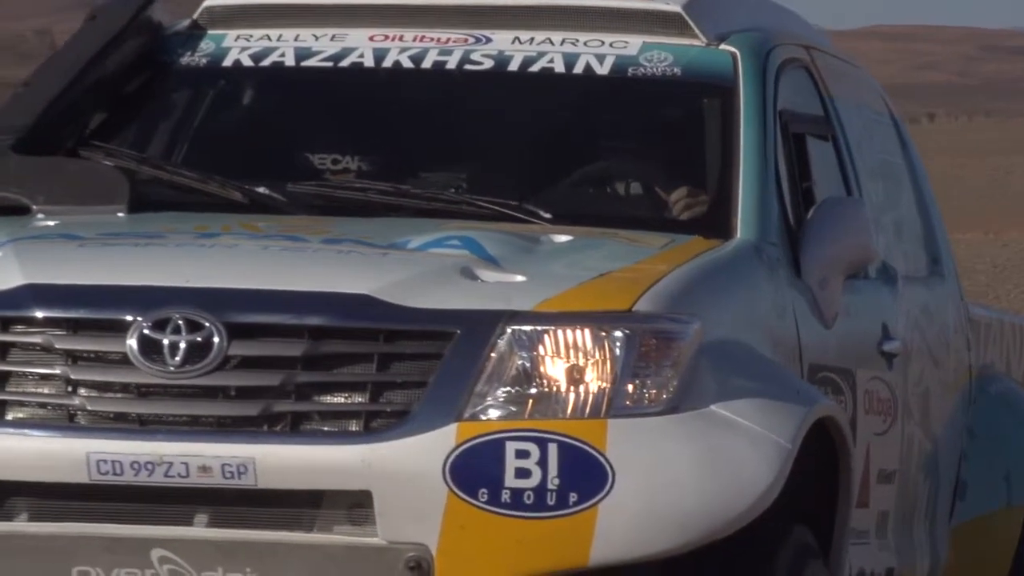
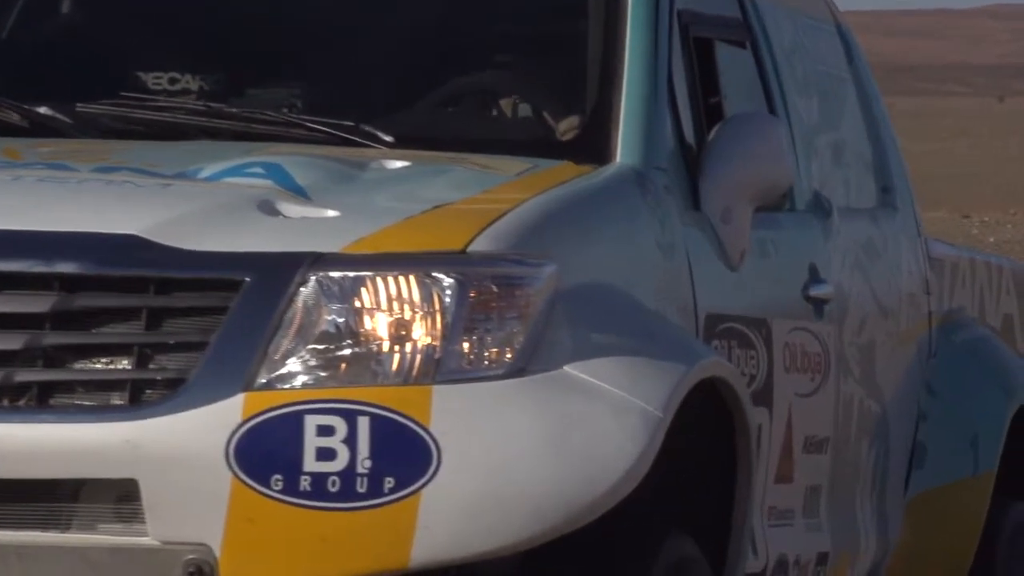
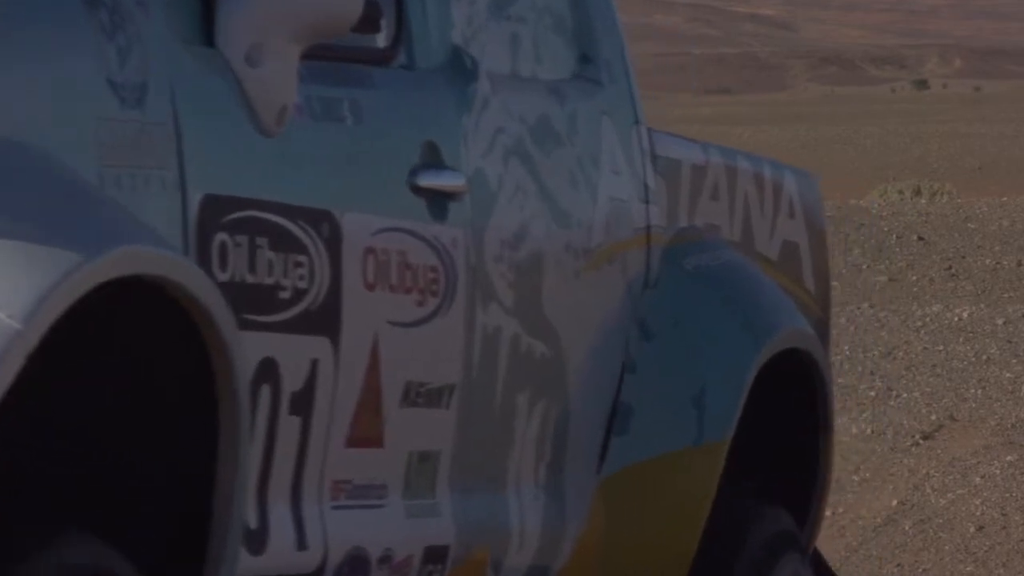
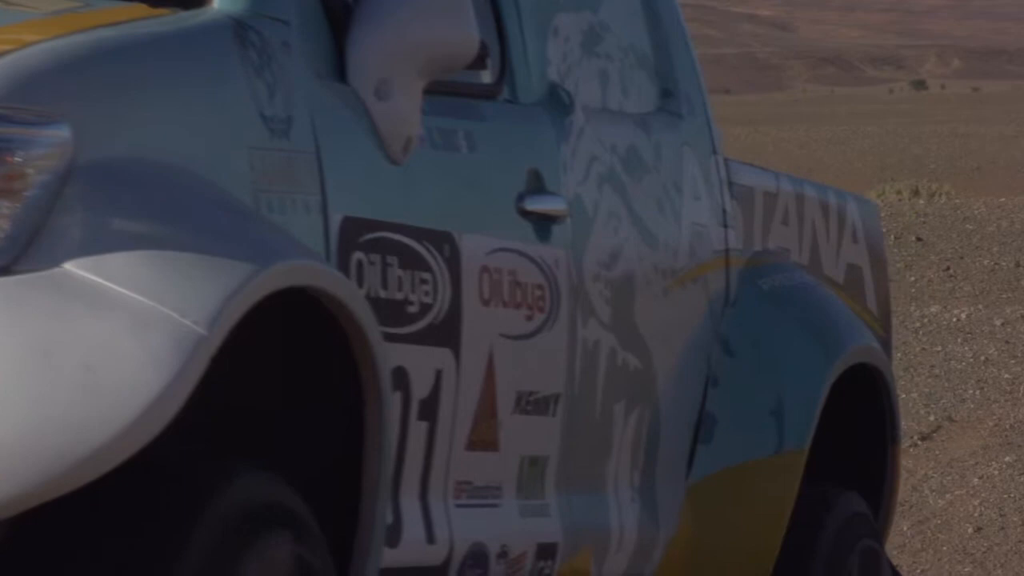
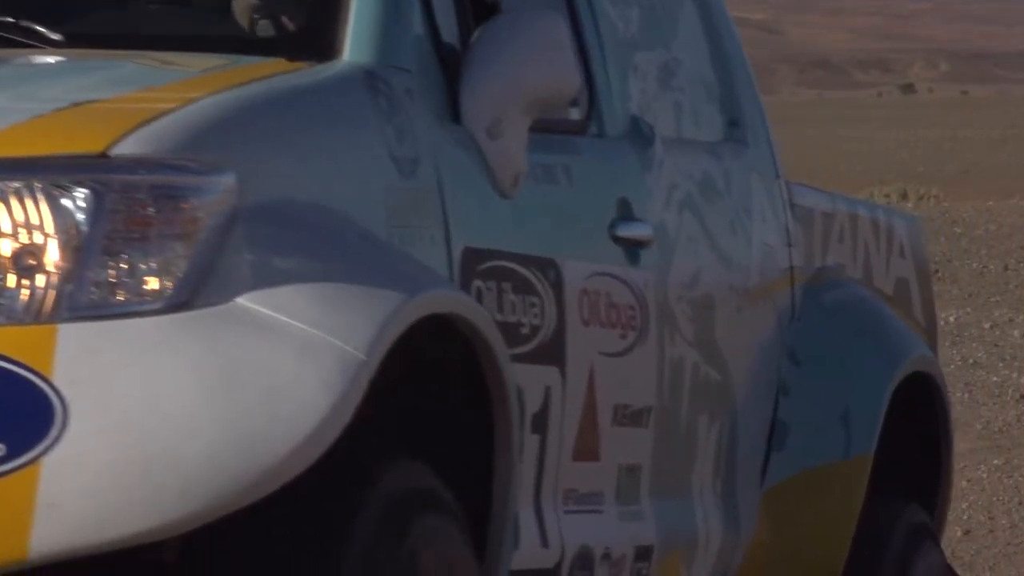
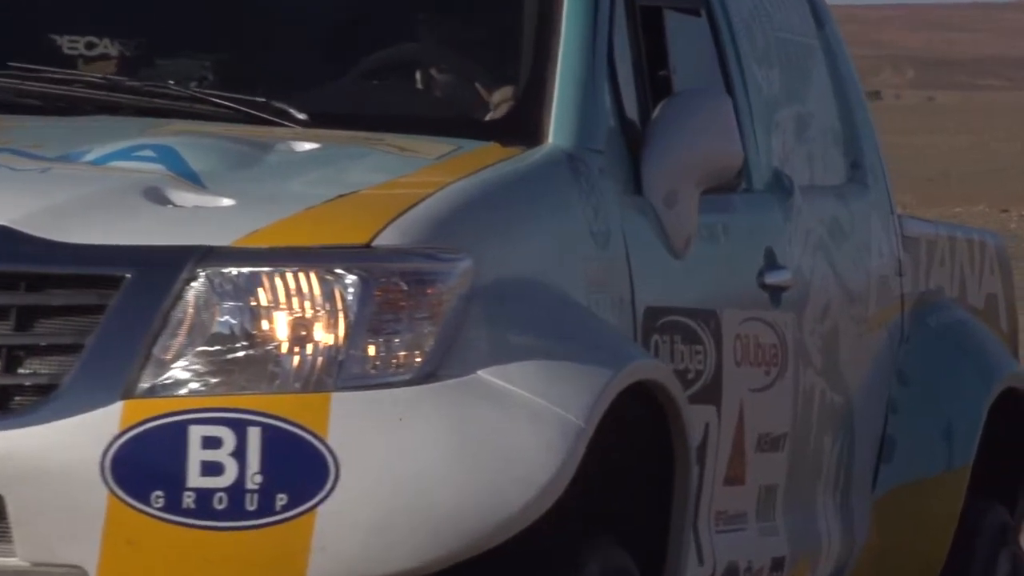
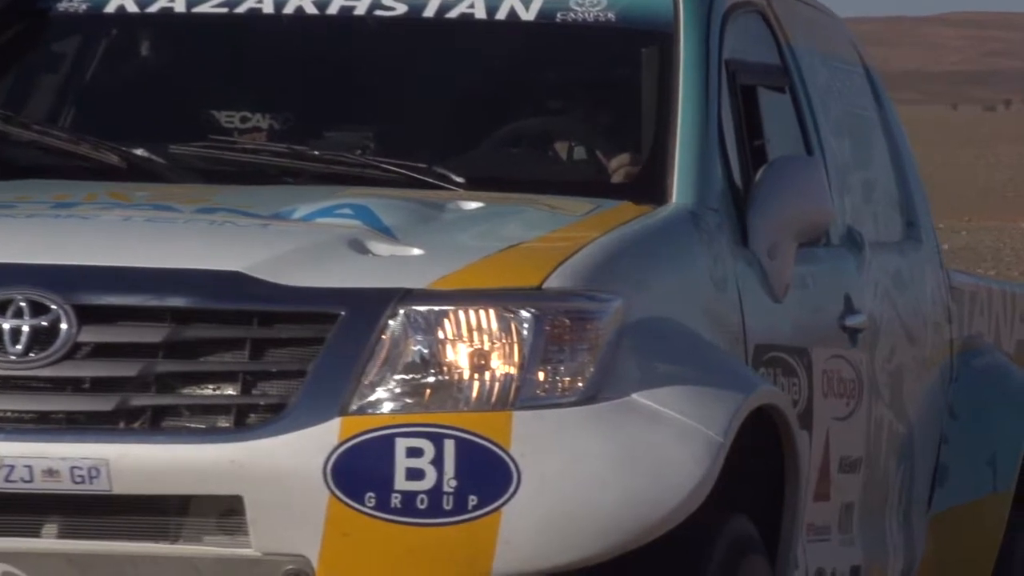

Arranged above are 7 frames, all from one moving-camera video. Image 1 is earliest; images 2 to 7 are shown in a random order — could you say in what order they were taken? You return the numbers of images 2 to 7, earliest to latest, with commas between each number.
7, 2, 6, 5, 4, 3
